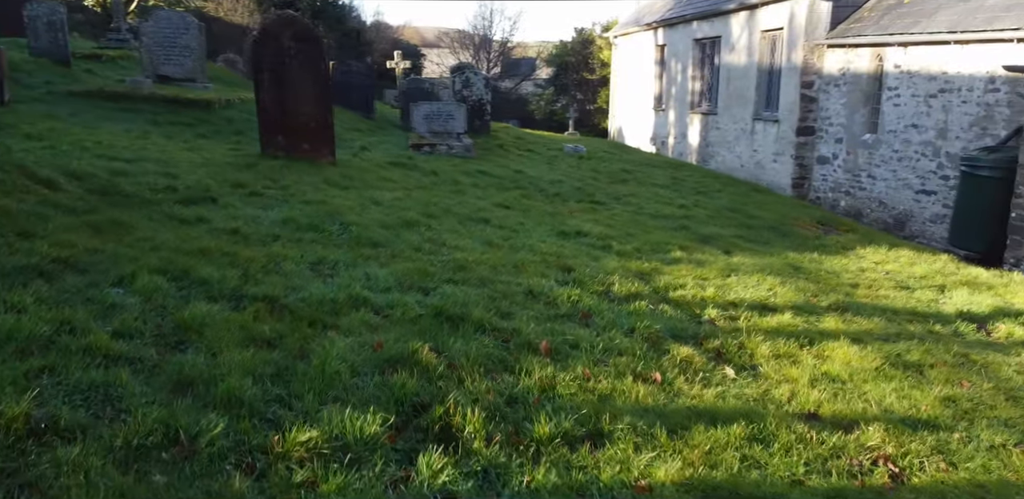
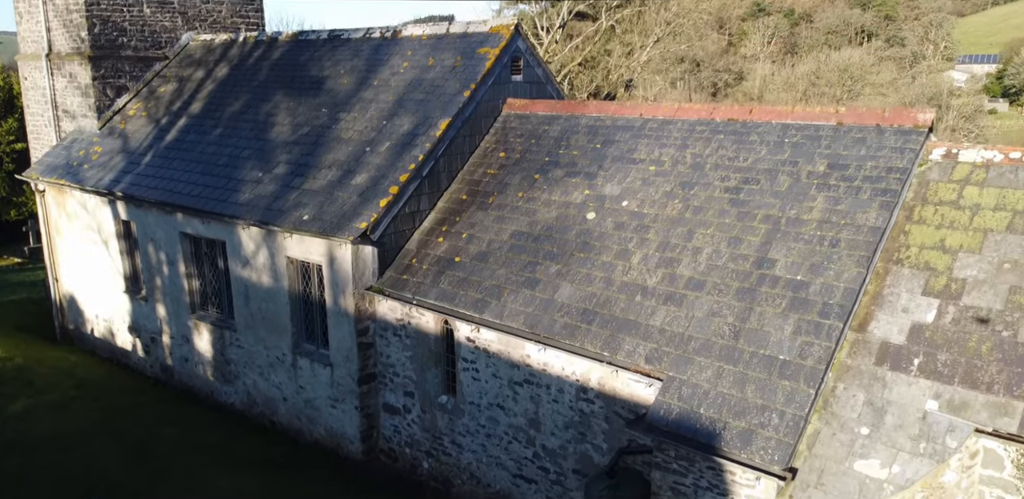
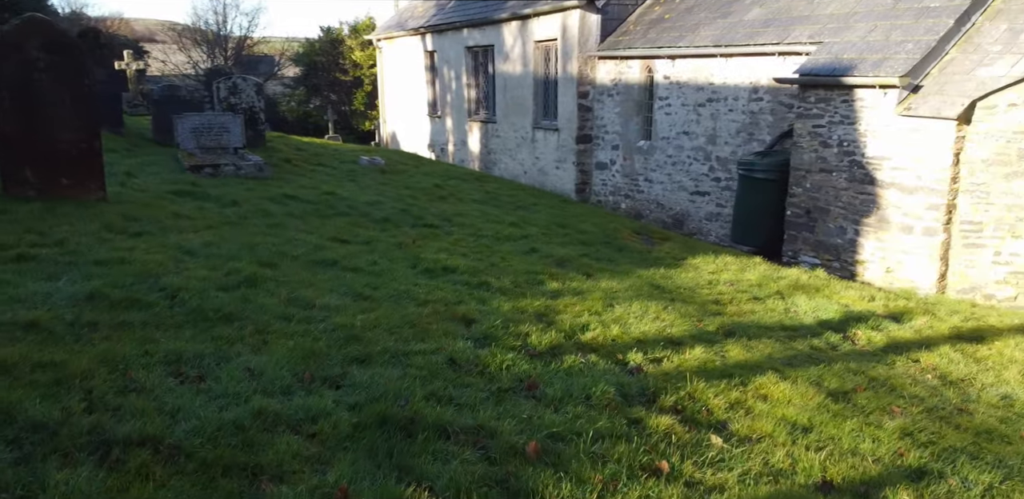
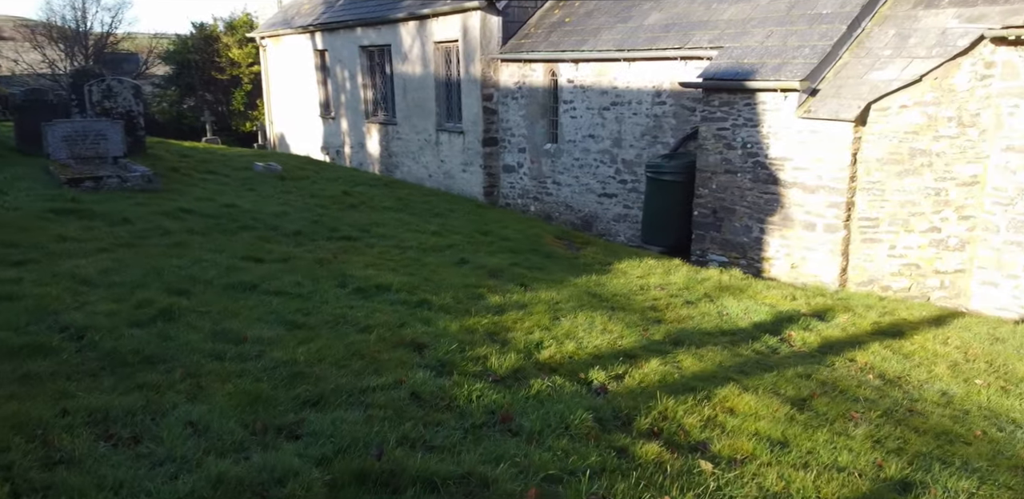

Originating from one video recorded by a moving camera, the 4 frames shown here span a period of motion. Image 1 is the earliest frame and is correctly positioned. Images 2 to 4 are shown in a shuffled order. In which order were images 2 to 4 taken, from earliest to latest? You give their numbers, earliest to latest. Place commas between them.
3, 4, 2
